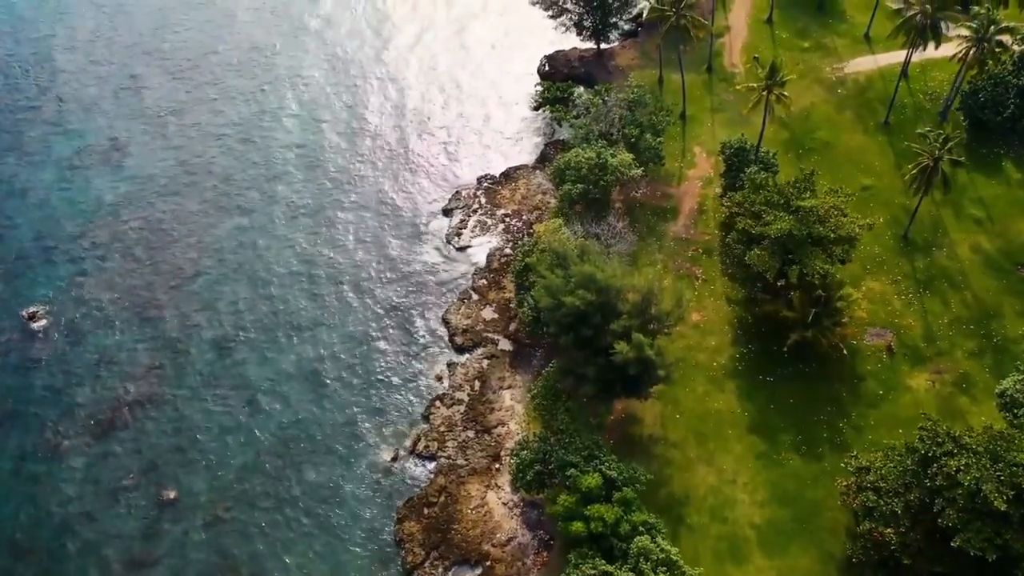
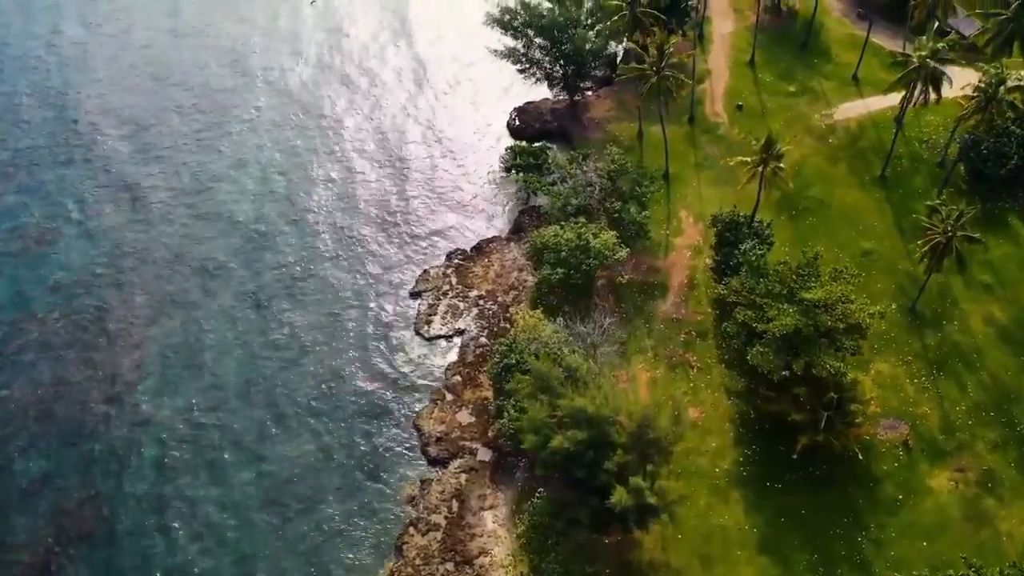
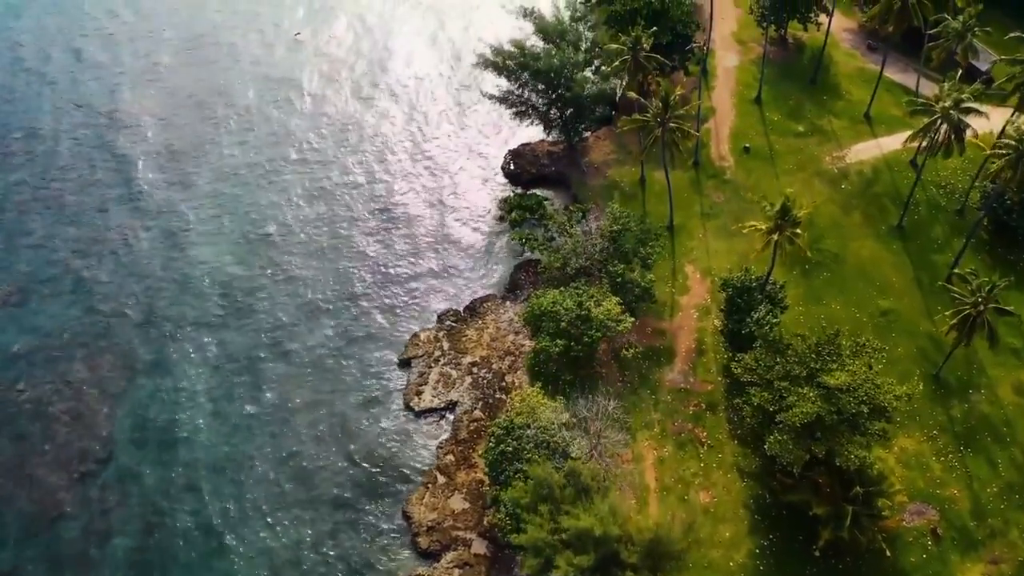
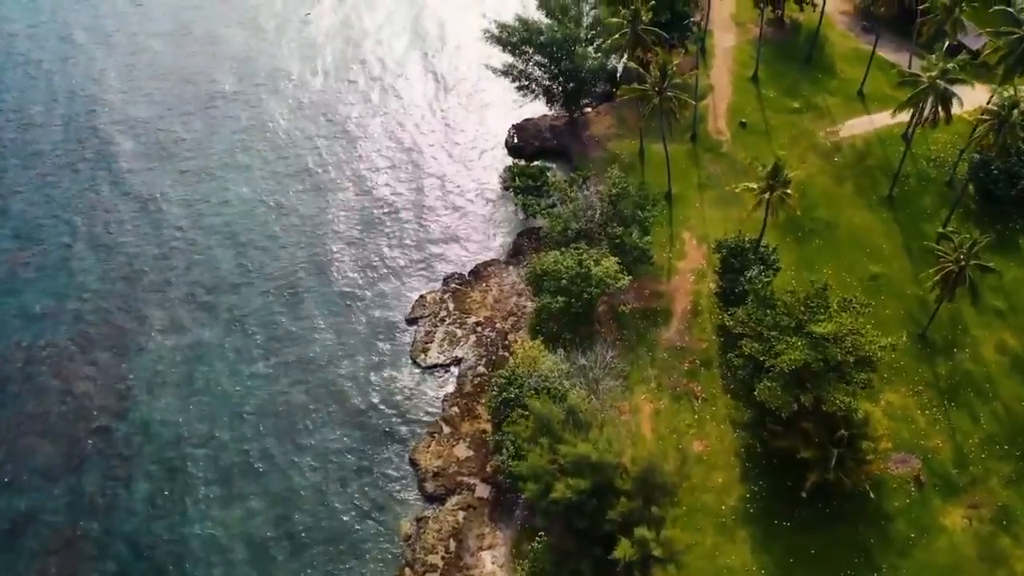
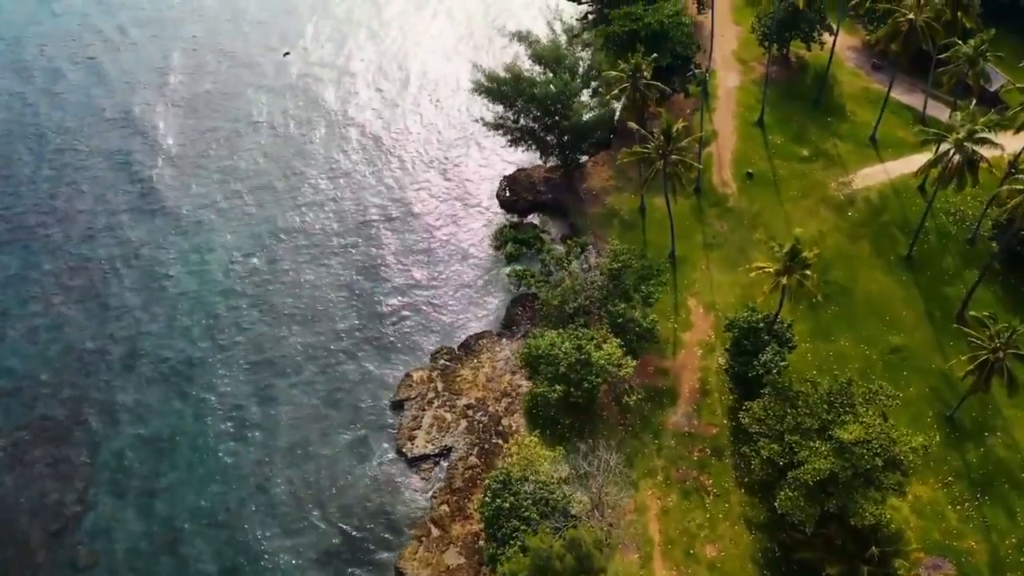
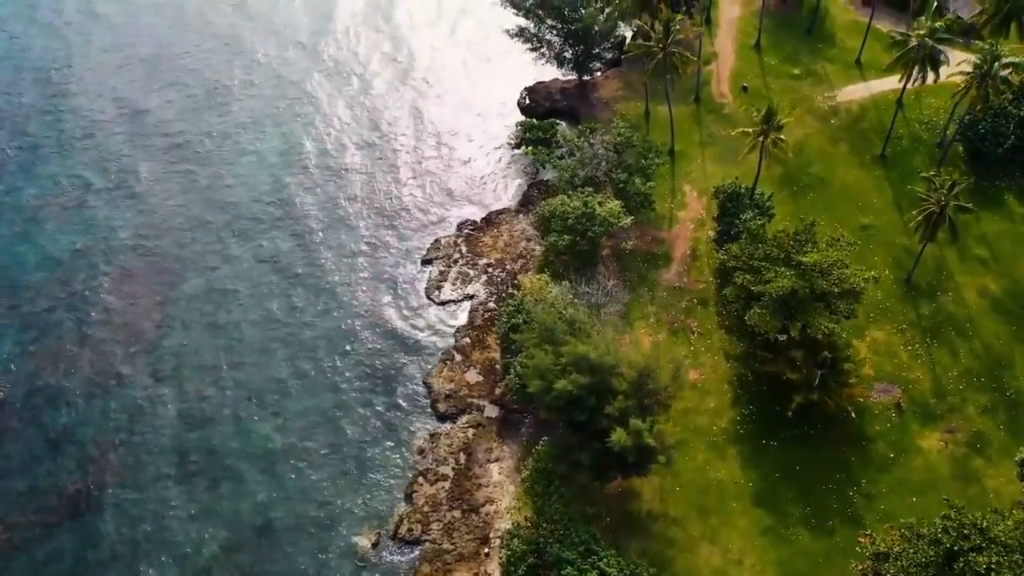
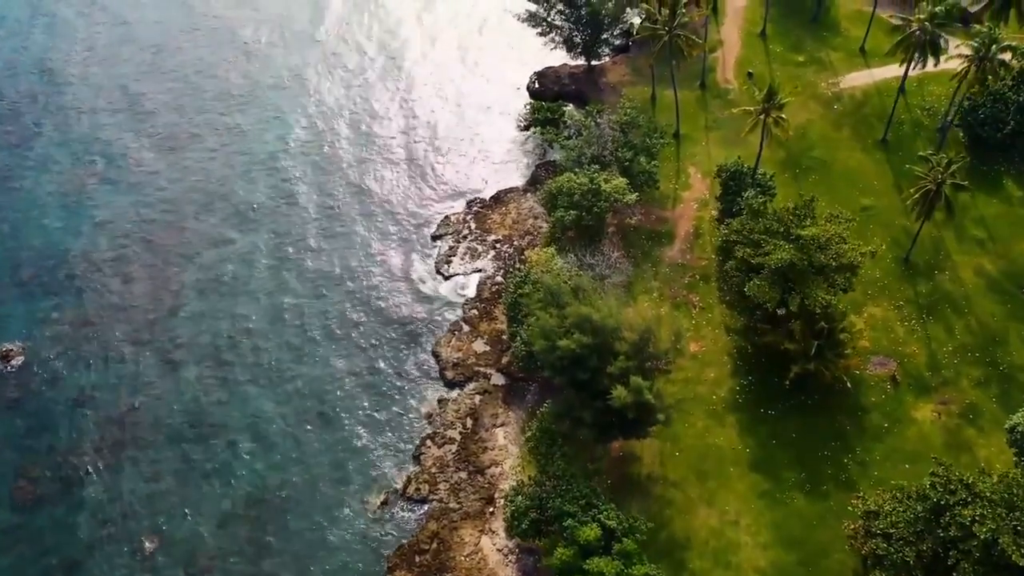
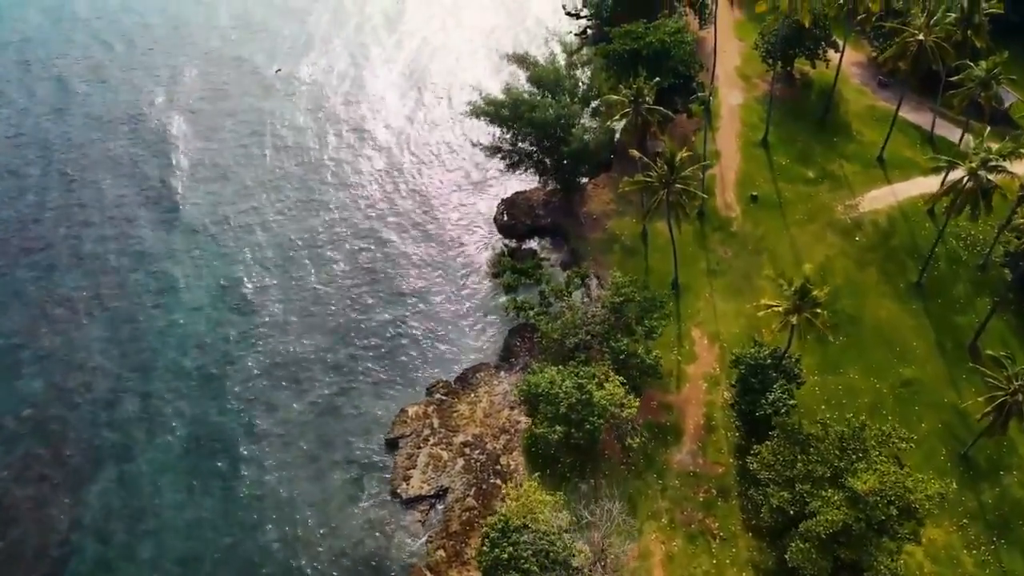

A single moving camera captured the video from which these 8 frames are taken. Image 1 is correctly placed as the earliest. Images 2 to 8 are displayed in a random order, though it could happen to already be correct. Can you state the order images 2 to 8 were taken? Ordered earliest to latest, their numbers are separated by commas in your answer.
7, 6, 2, 4, 3, 5, 8
